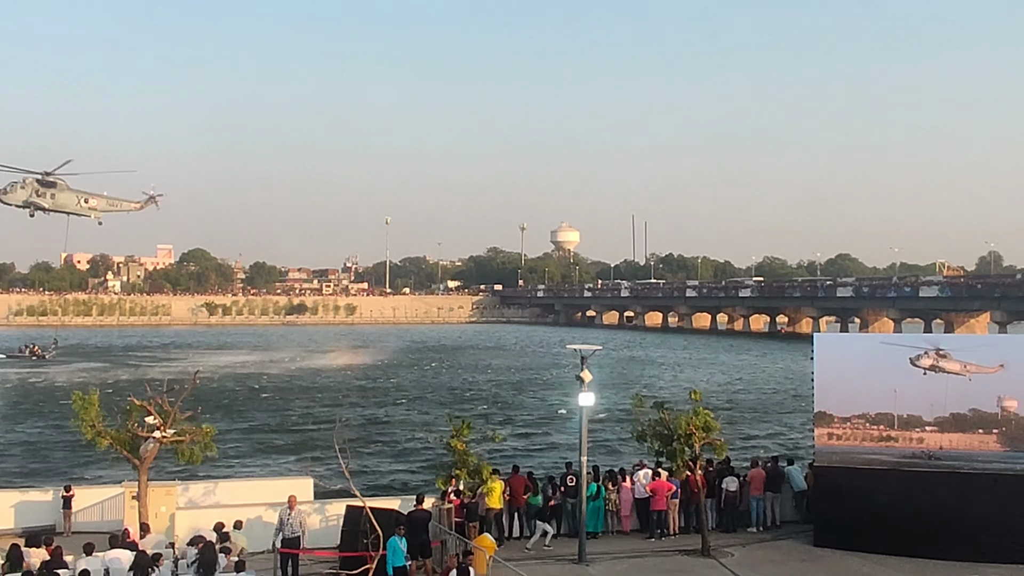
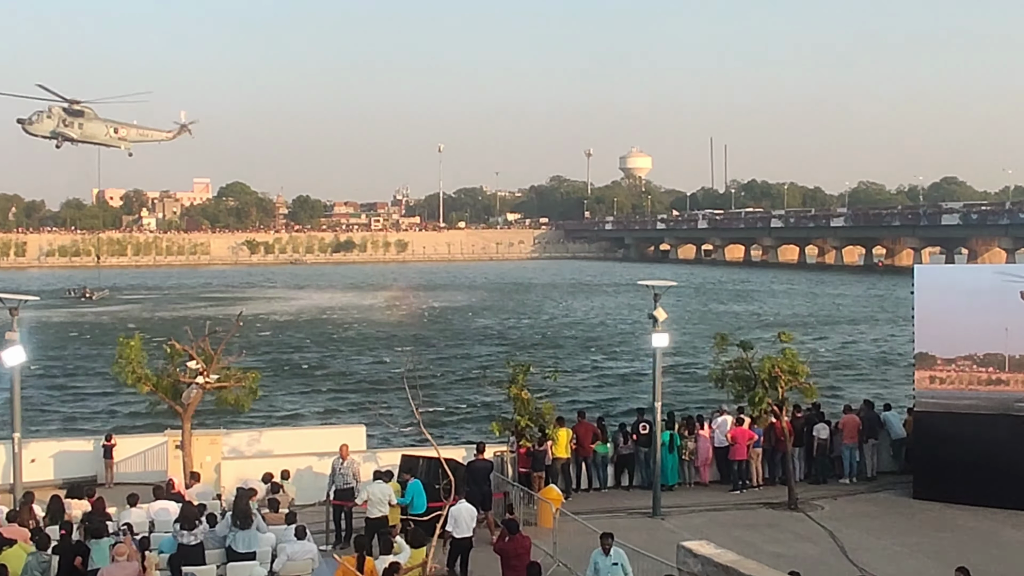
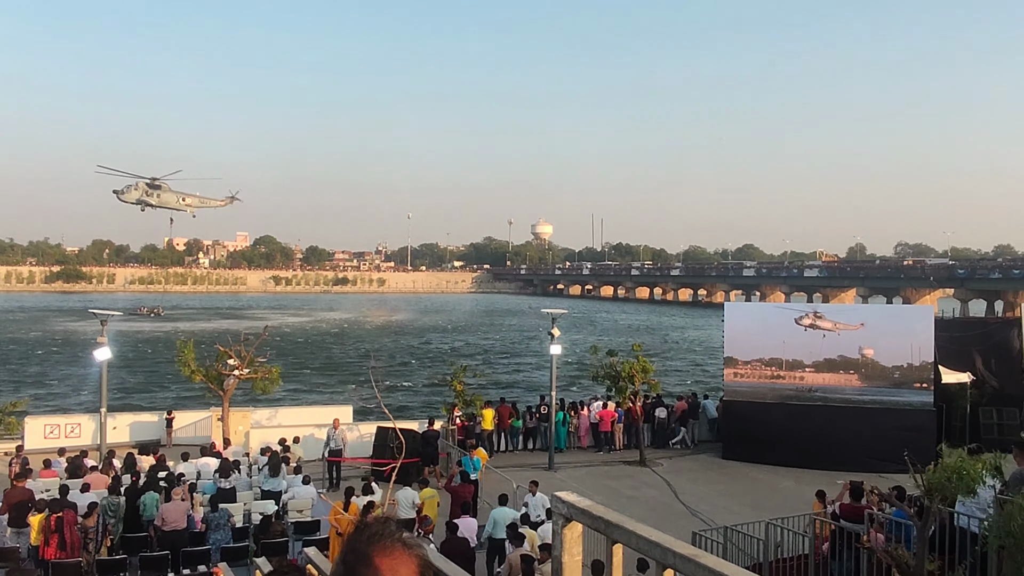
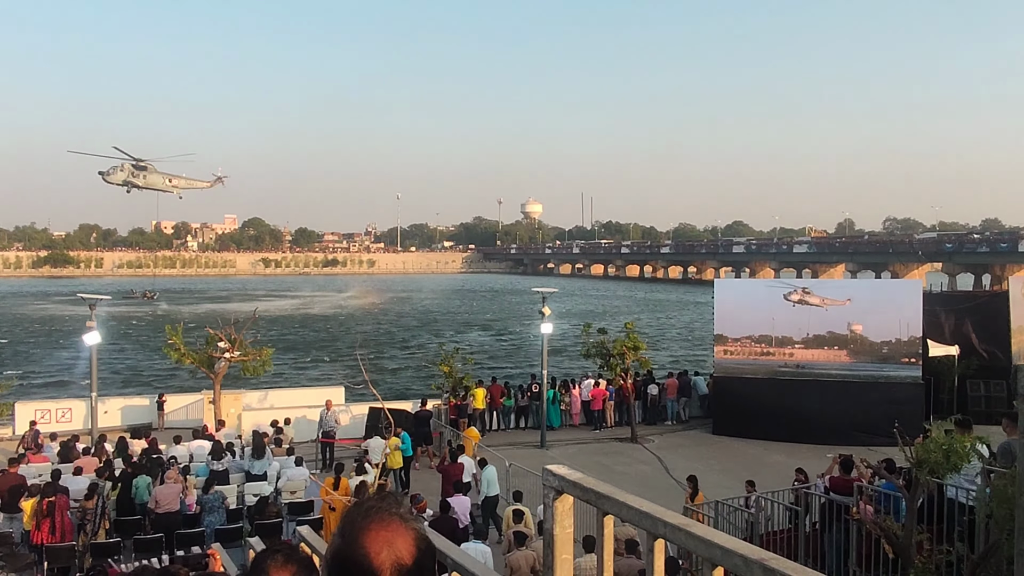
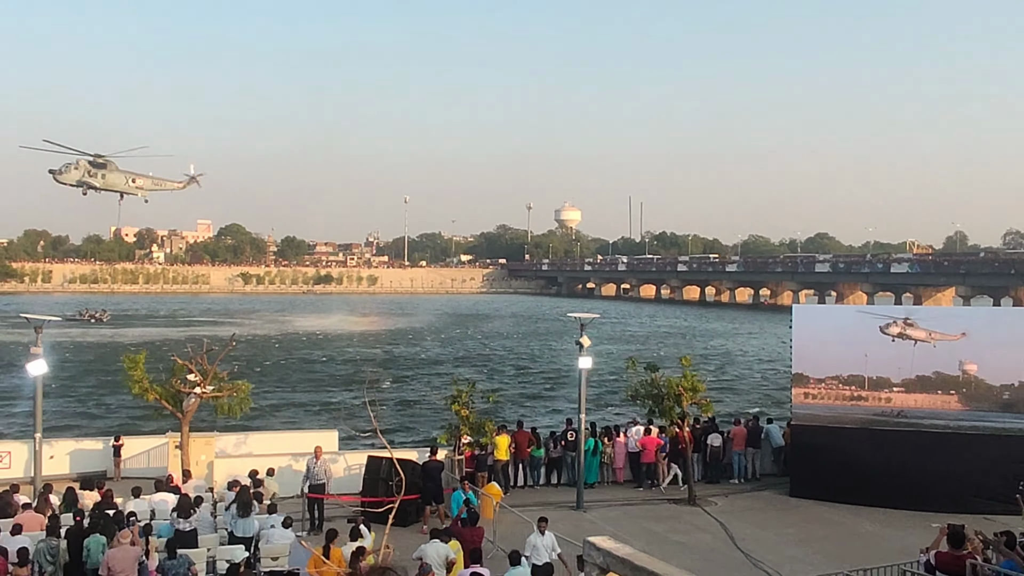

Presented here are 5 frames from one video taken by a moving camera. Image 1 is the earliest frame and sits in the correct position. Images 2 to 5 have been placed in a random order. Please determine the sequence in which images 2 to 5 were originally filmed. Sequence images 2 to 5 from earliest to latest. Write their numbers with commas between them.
5, 3, 4, 2
